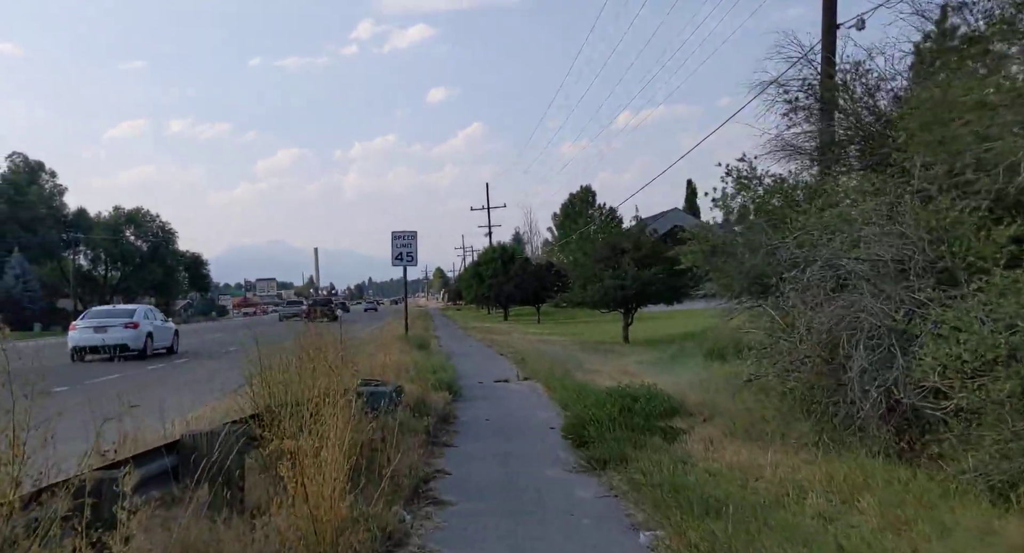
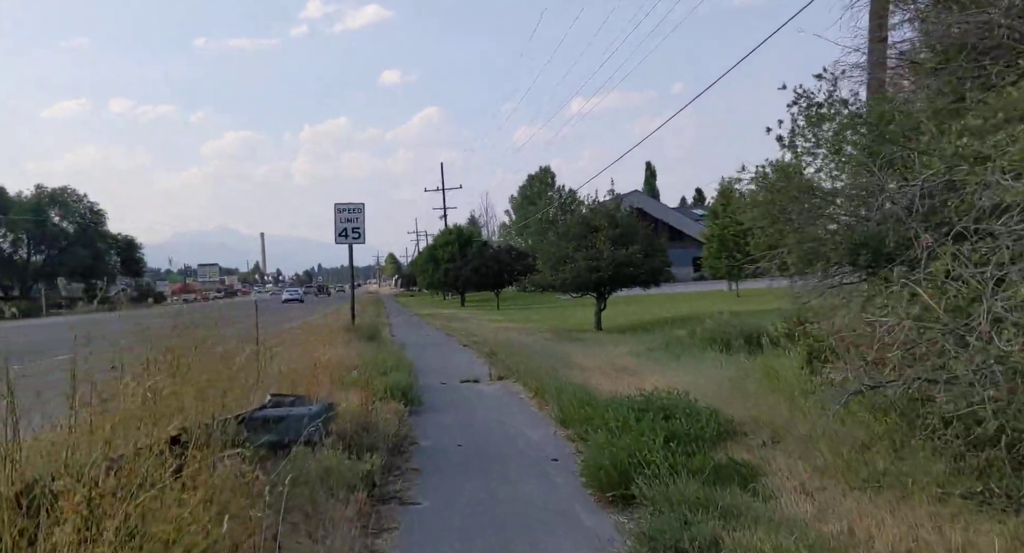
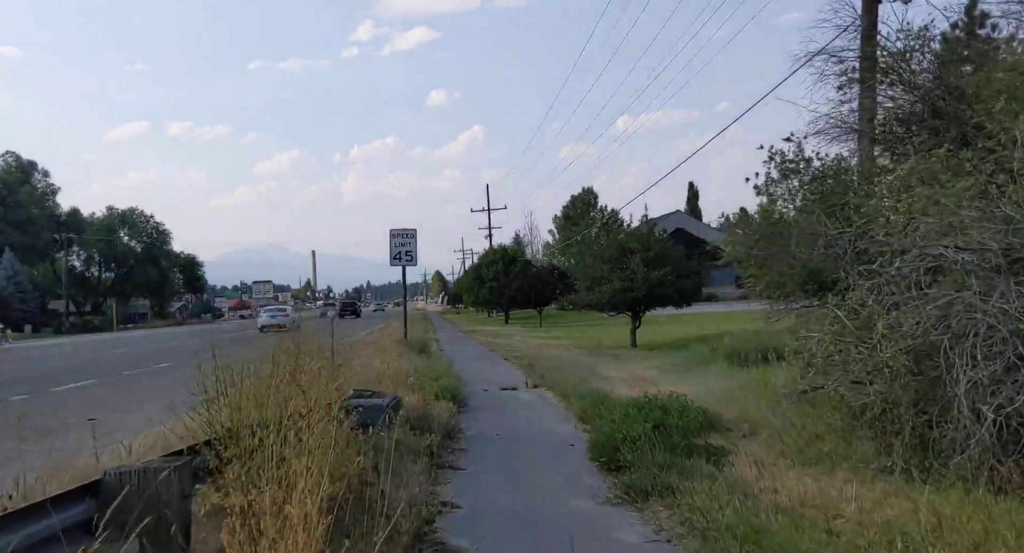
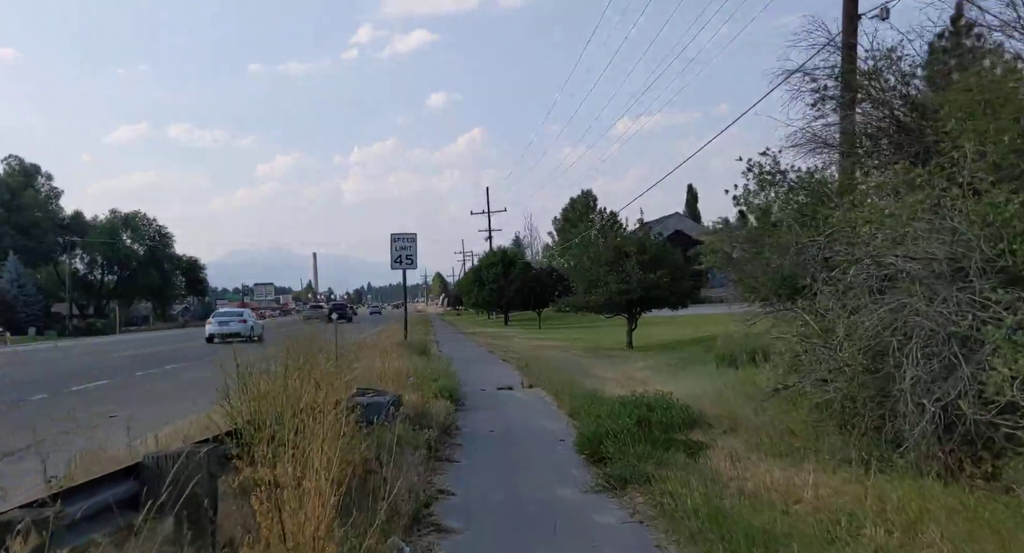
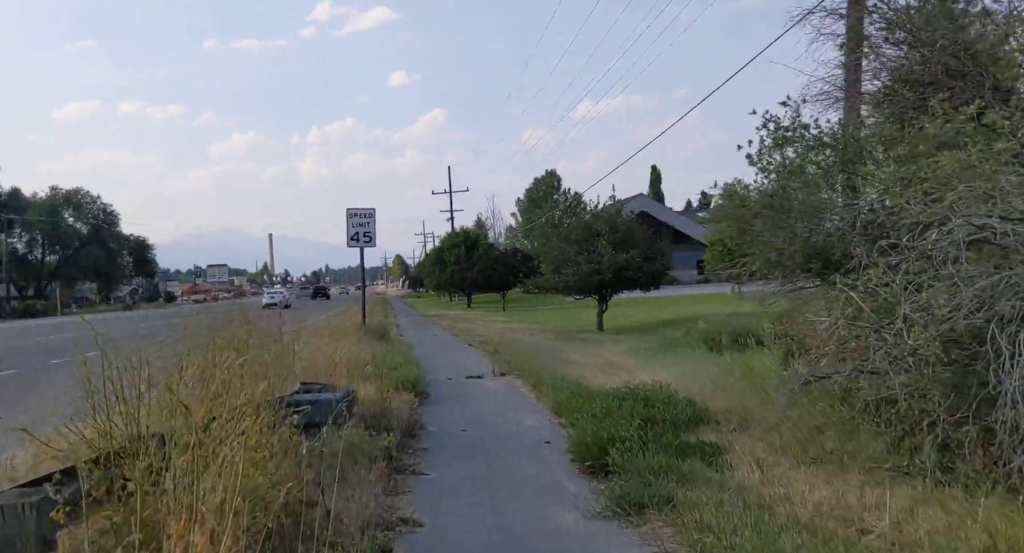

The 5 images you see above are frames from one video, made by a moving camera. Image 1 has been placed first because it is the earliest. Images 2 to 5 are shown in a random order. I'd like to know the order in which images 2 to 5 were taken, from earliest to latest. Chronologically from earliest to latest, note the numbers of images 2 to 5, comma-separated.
4, 3, 5, 2
